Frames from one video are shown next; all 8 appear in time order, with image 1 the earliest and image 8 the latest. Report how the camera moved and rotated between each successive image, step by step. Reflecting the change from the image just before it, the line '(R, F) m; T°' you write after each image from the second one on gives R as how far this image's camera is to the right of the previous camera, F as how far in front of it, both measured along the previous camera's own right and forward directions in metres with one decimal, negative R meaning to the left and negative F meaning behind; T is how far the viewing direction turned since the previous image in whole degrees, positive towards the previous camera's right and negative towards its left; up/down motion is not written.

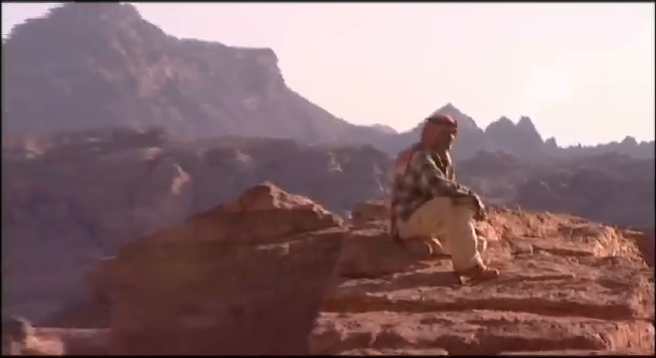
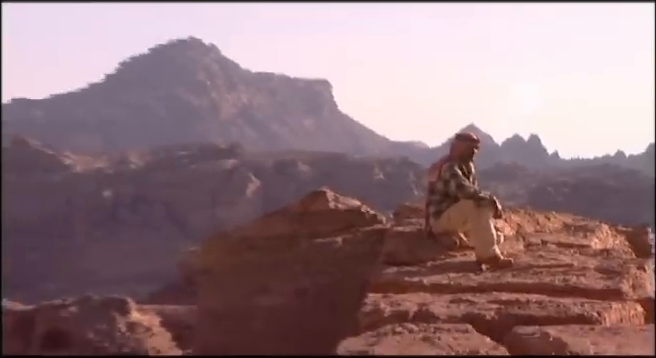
(-0.3, -0.4) m; -1°
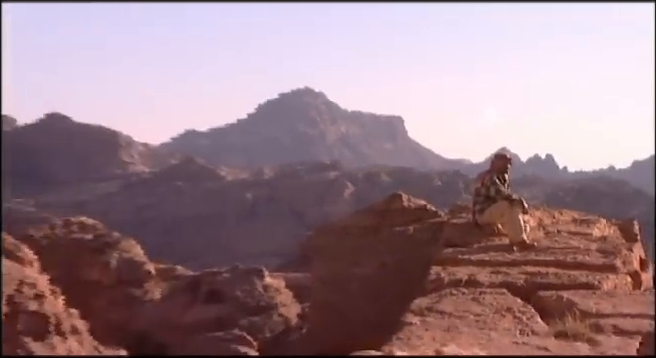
(-0.6, -1.0) m; -2°
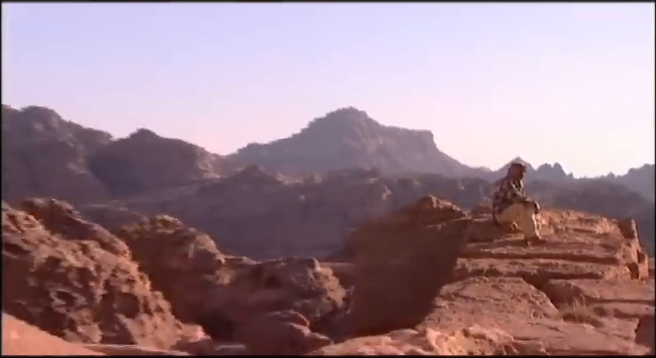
(-0.4, -0.6) m; -1°
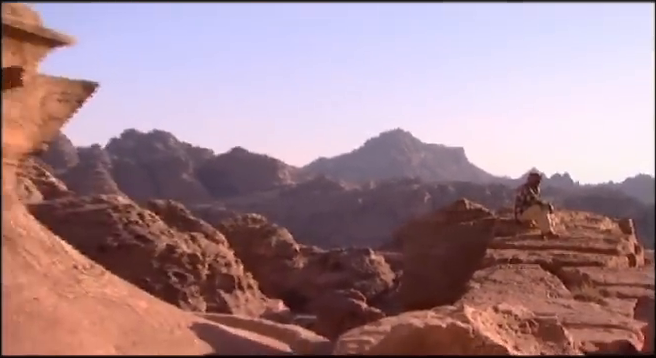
(-0.5, -1.0) m; -3°
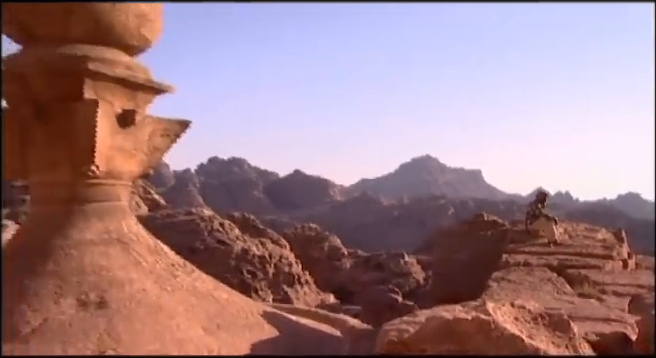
(-0.4, -1.2) m; -3°
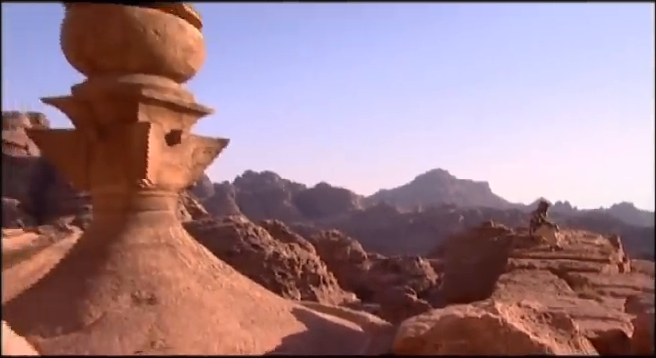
(-0.2, -0.7) m; -2°
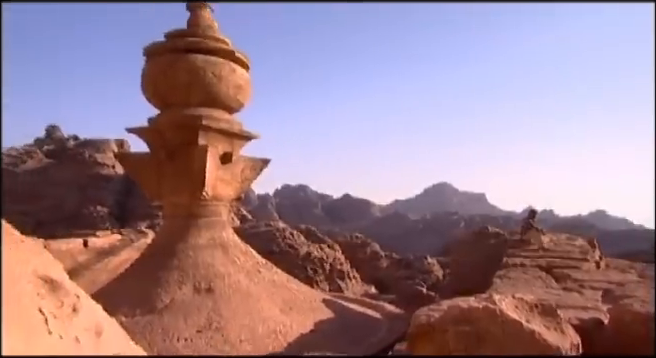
(-0.2, -1.5) m; -3°
